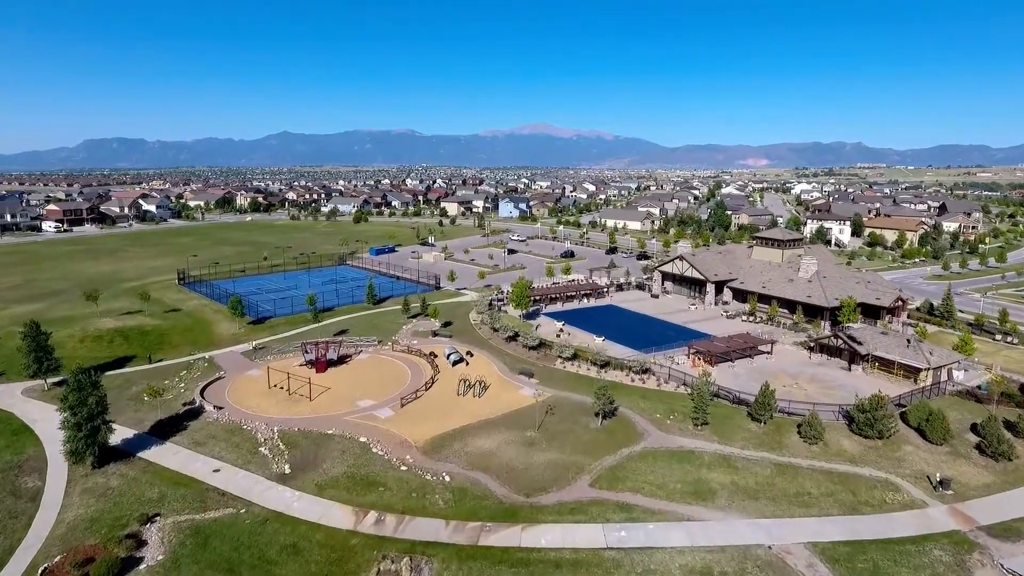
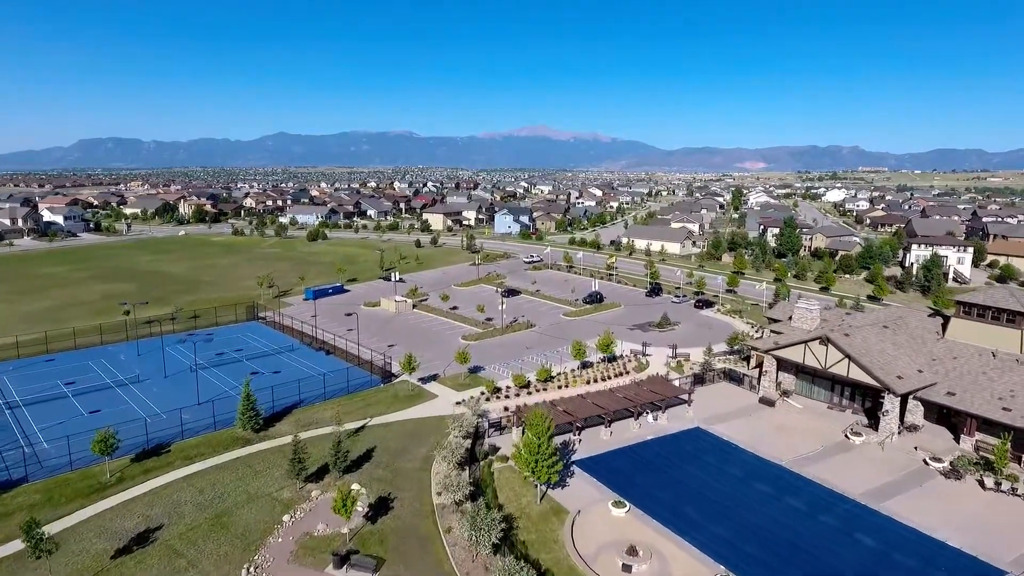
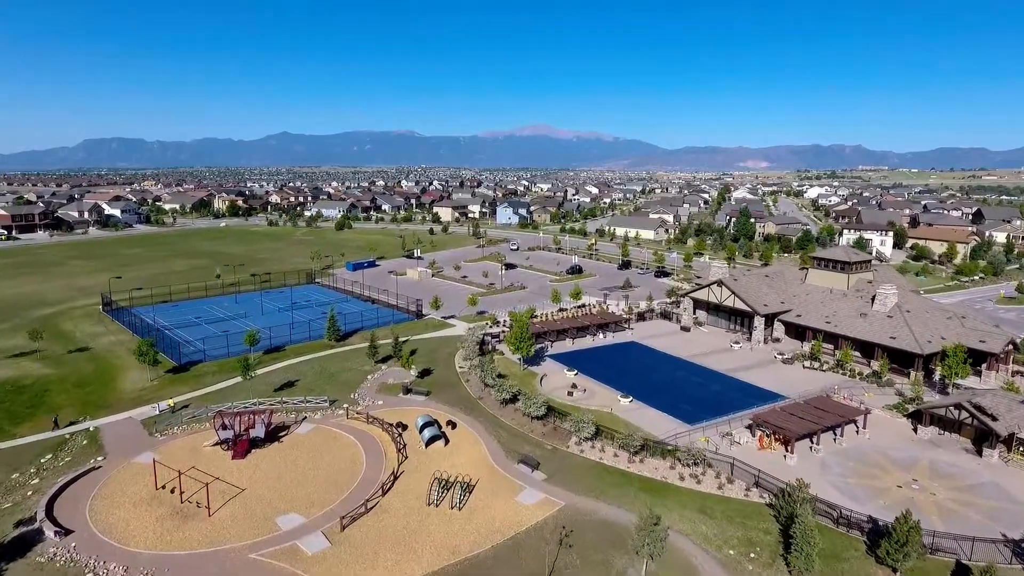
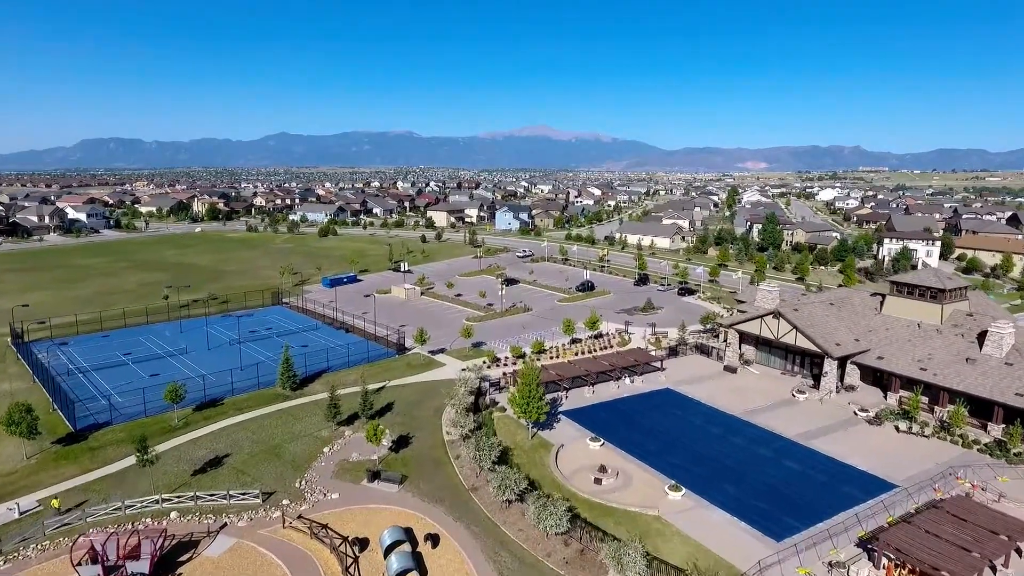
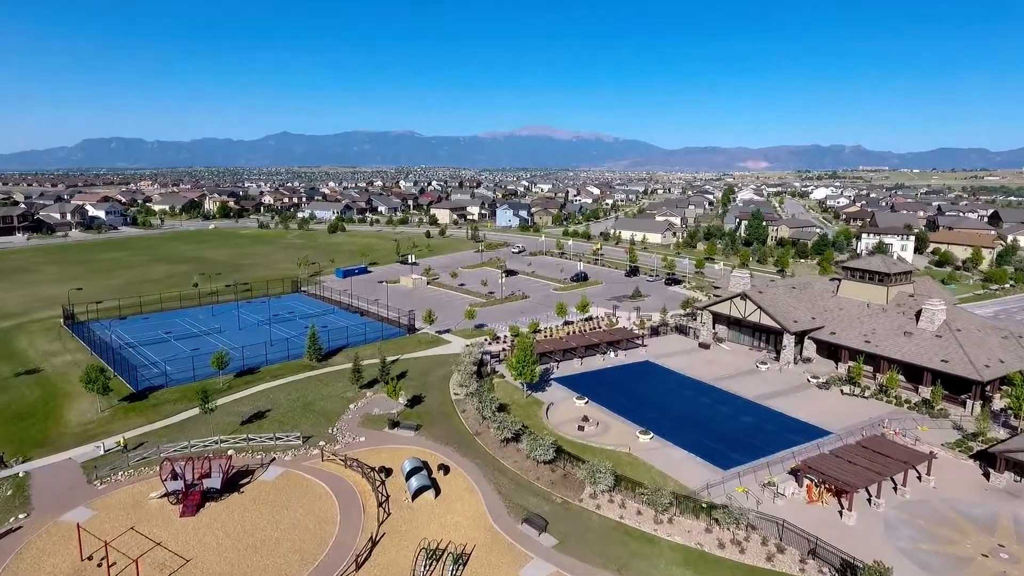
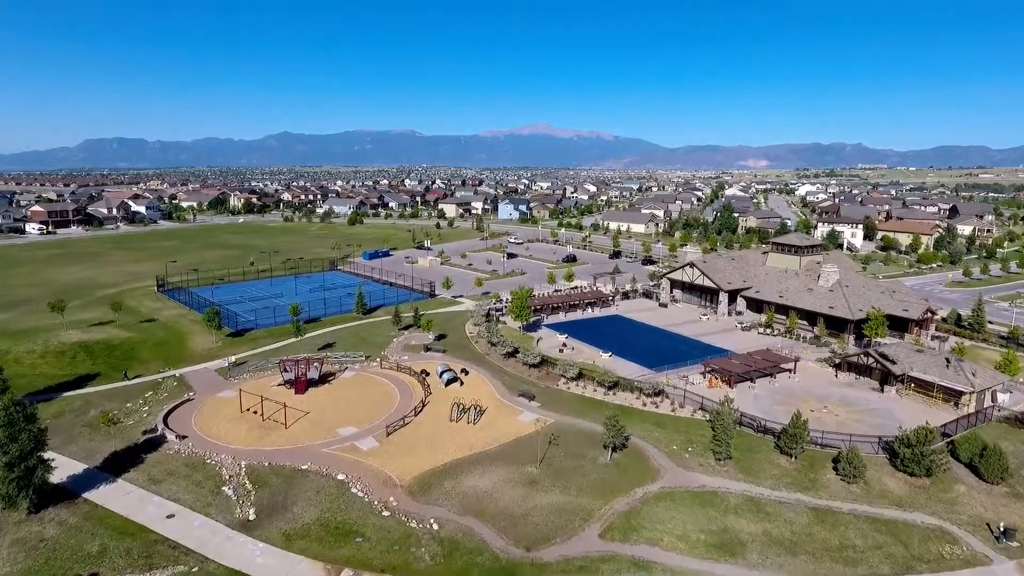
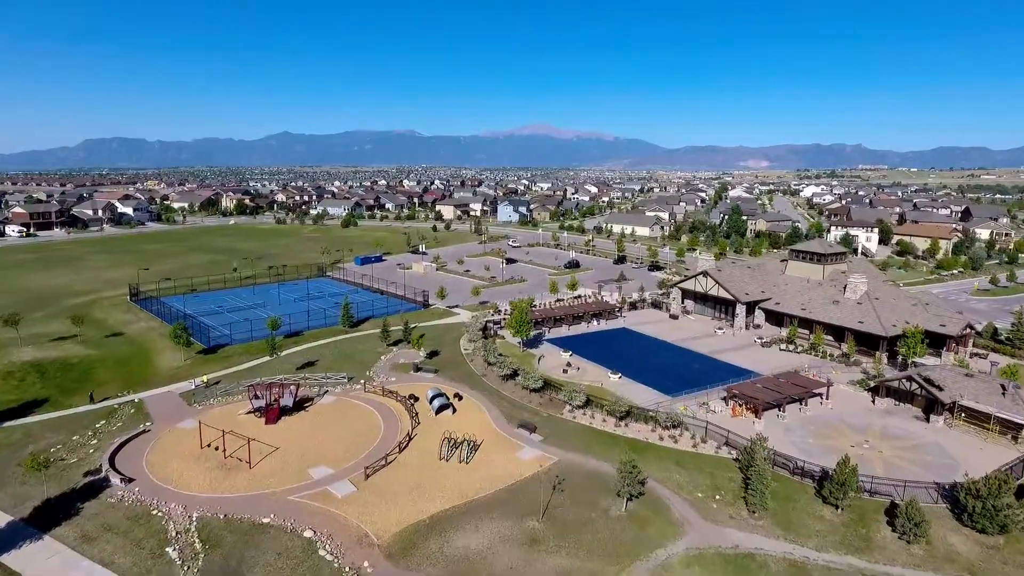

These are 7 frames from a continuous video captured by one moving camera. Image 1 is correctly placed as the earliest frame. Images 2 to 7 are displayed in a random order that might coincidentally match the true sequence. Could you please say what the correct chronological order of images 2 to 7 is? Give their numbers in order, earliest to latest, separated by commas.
6, 7, 3, 5, 4, 2
